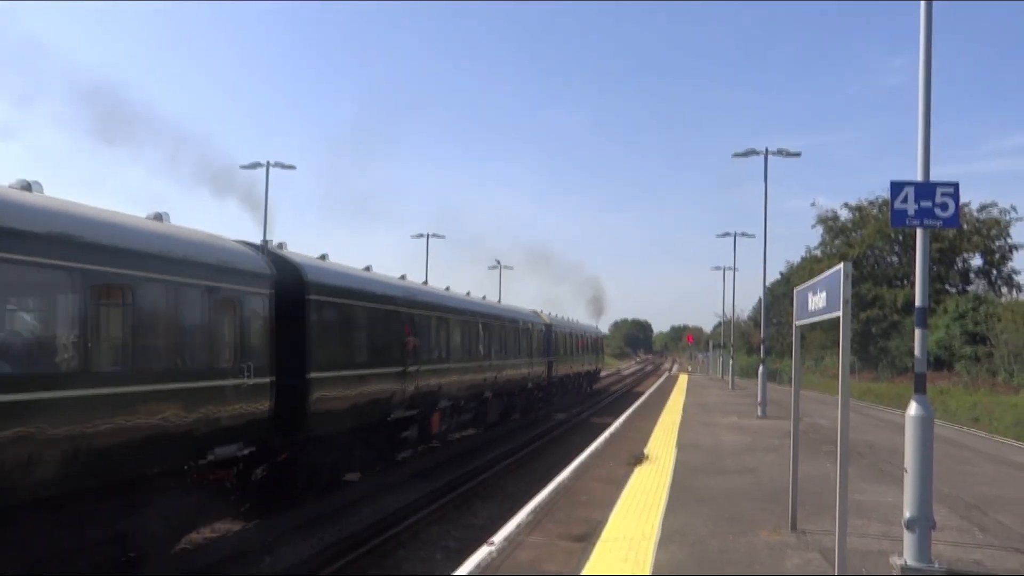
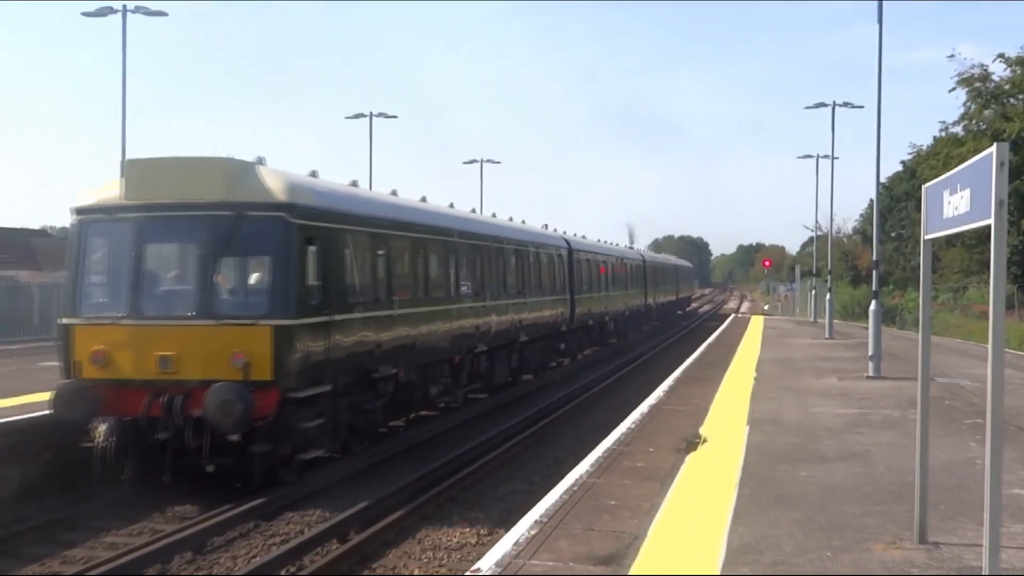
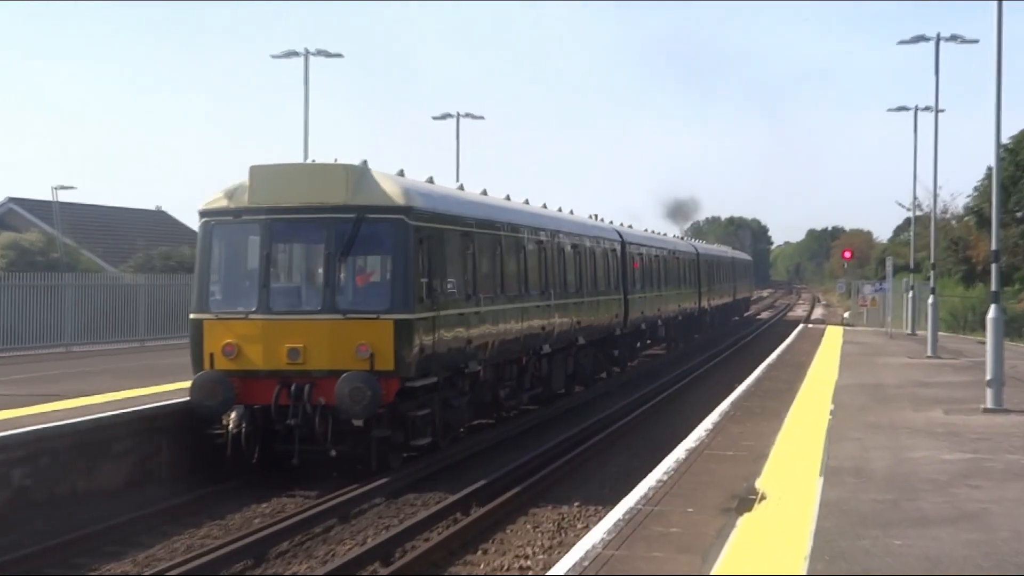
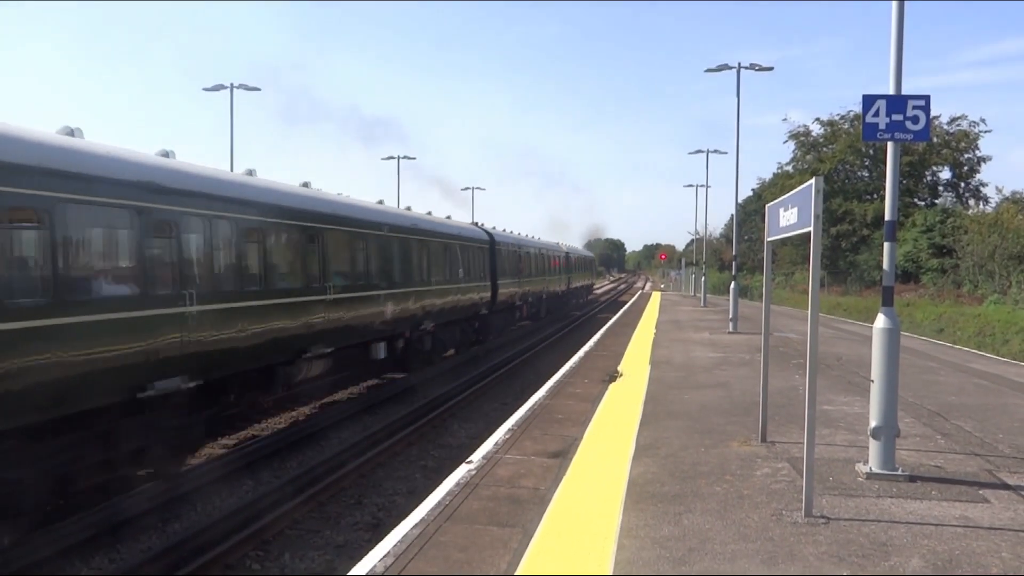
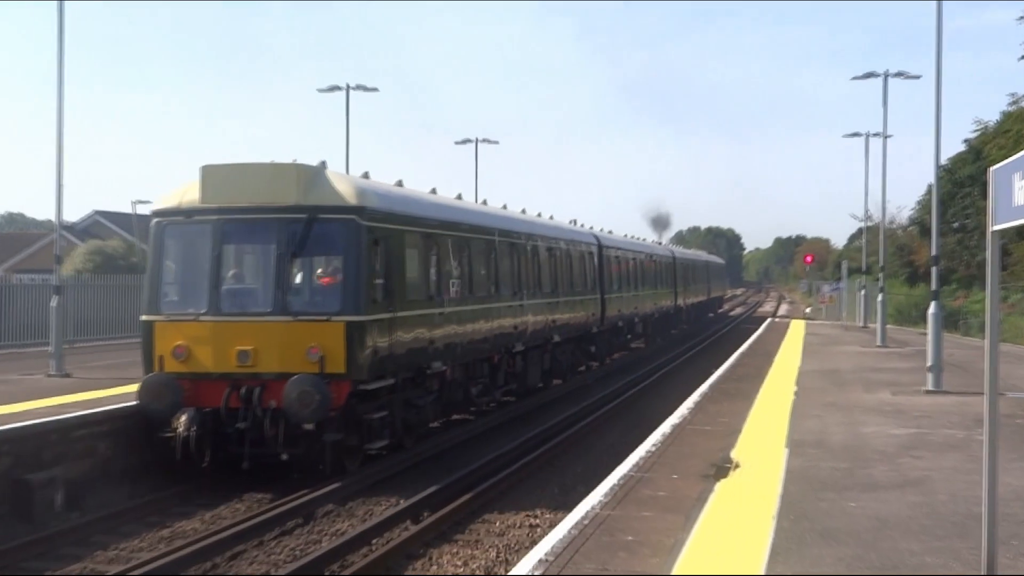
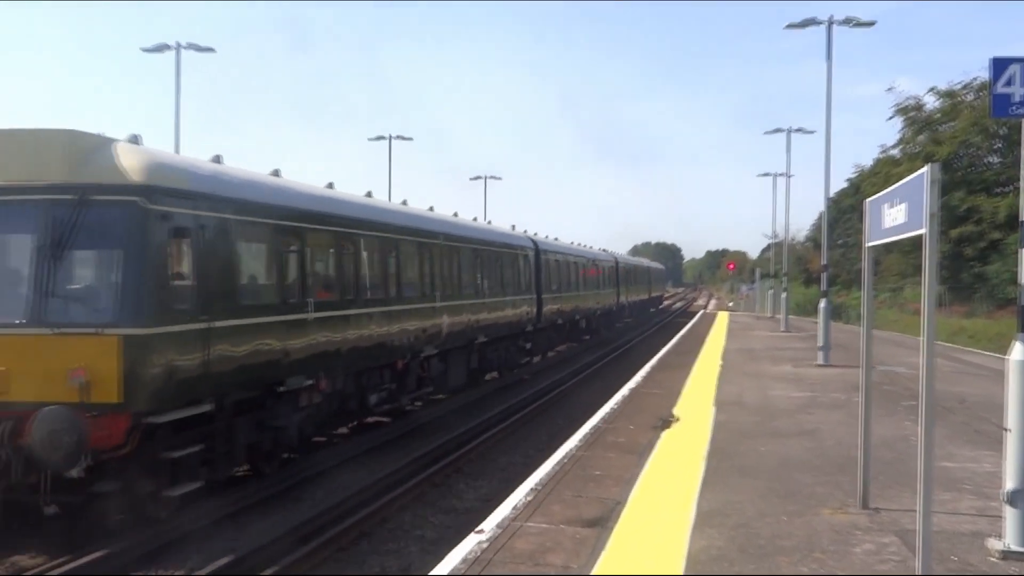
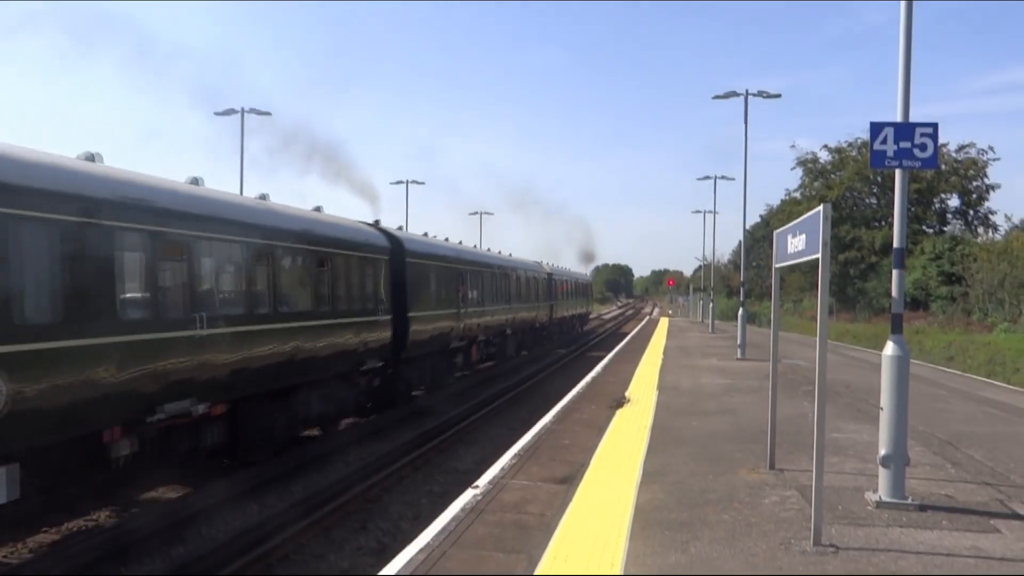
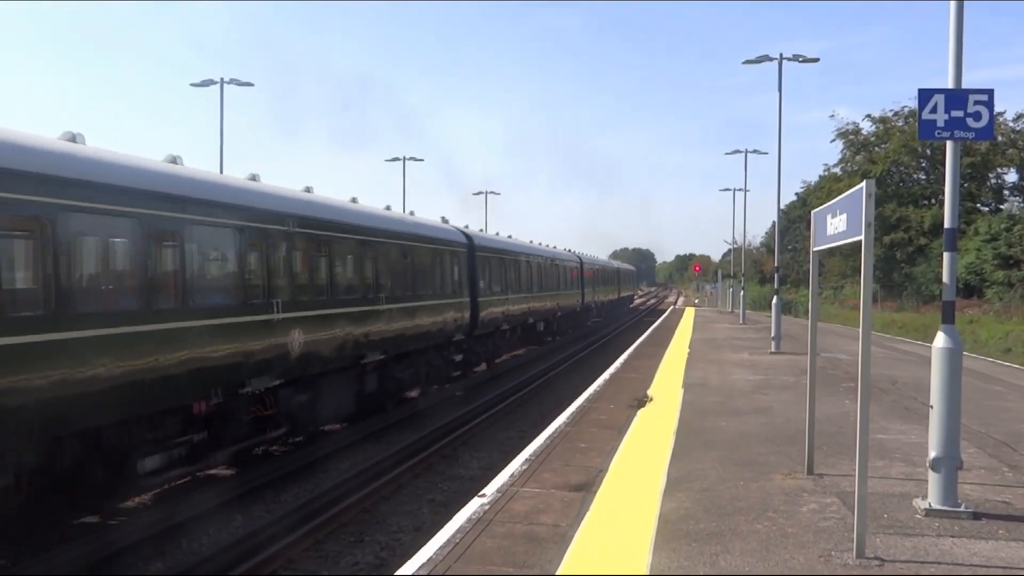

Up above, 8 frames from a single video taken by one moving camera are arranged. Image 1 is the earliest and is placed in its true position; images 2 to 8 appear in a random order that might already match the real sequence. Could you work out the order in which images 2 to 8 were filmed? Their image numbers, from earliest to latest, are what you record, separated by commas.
7, 4, 8, 6, 2, 5, 3
